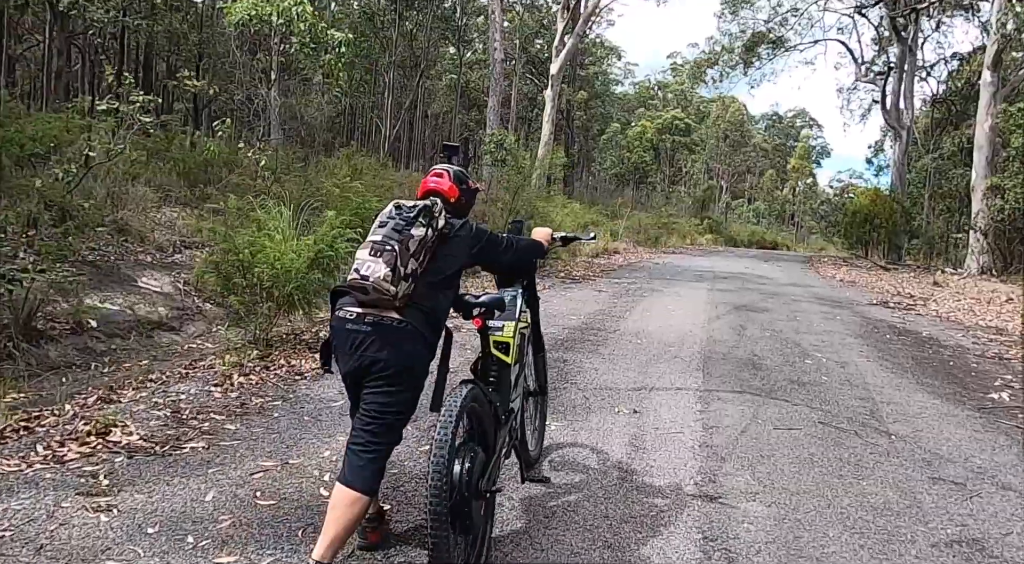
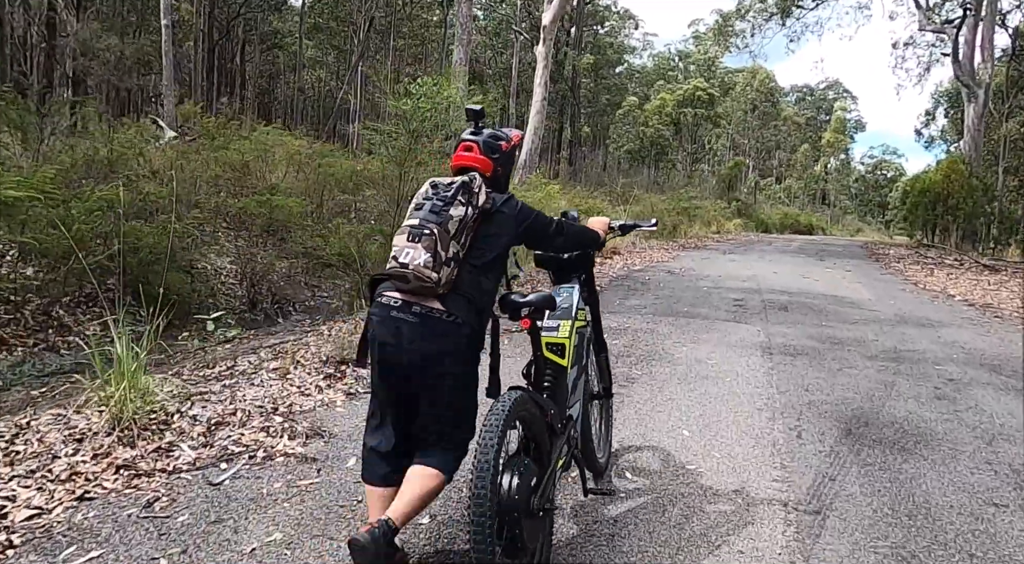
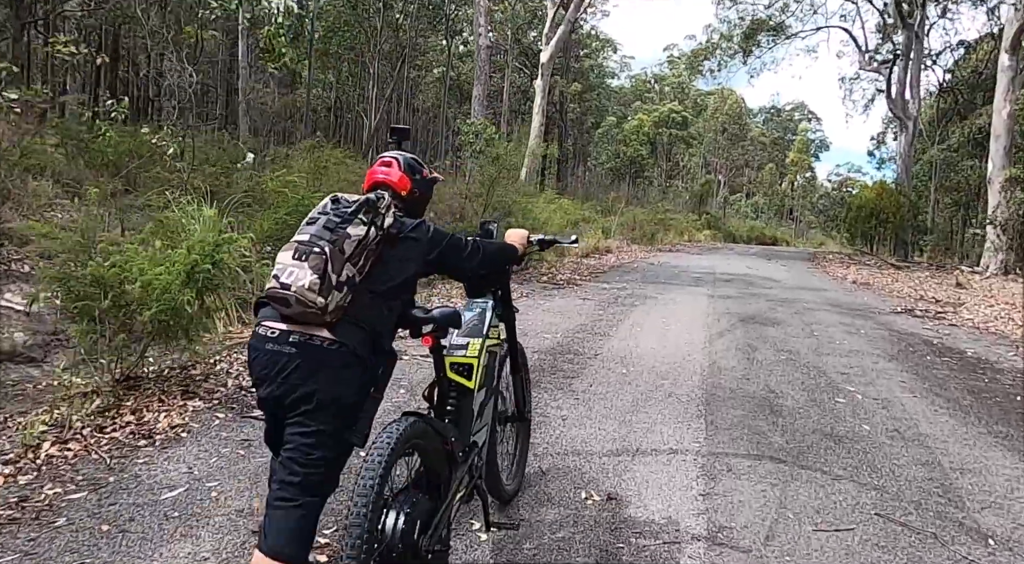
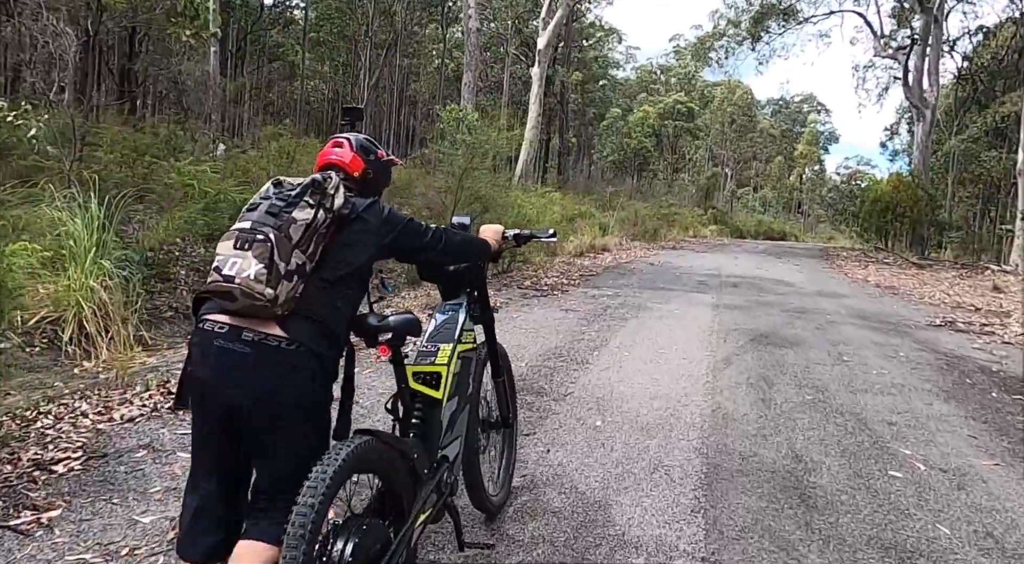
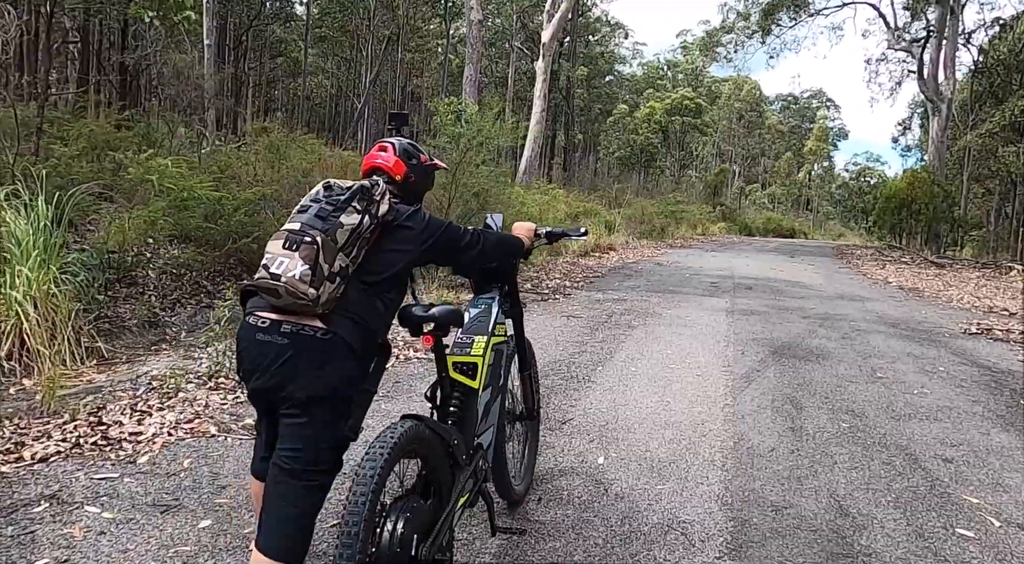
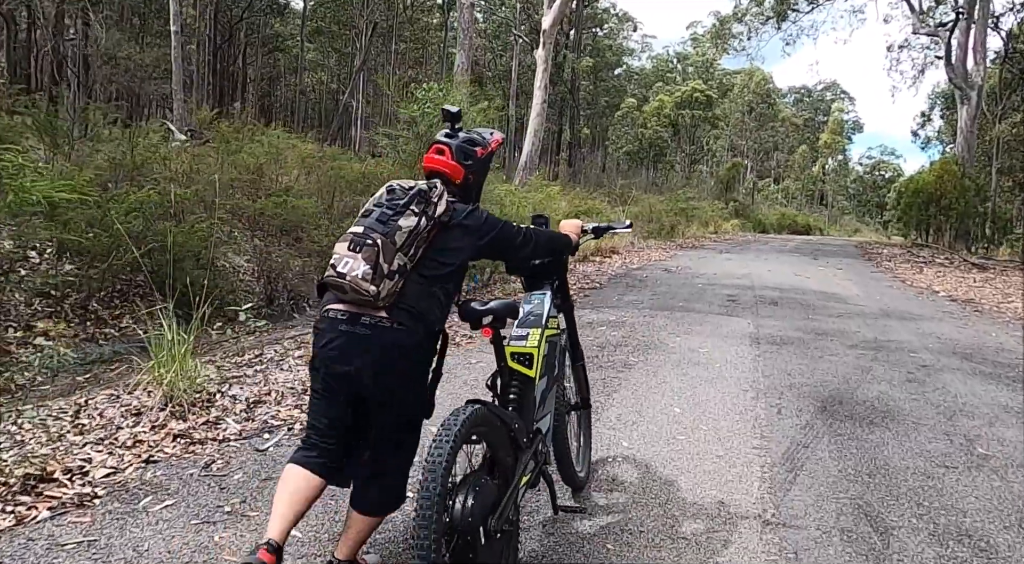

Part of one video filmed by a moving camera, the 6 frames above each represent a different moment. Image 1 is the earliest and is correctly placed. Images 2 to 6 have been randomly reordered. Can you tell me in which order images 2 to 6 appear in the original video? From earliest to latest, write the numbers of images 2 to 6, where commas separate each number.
3, 4, 5, 6, 2
